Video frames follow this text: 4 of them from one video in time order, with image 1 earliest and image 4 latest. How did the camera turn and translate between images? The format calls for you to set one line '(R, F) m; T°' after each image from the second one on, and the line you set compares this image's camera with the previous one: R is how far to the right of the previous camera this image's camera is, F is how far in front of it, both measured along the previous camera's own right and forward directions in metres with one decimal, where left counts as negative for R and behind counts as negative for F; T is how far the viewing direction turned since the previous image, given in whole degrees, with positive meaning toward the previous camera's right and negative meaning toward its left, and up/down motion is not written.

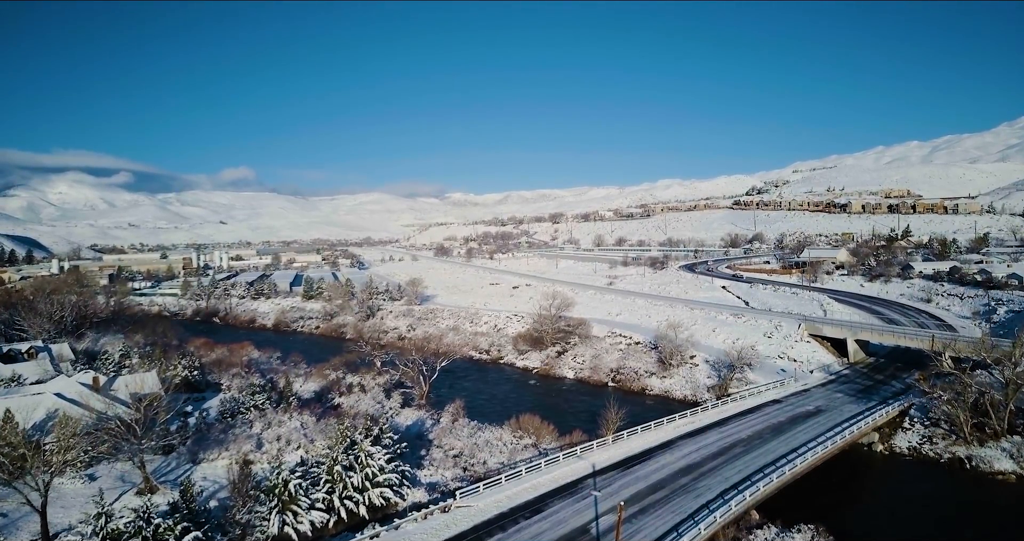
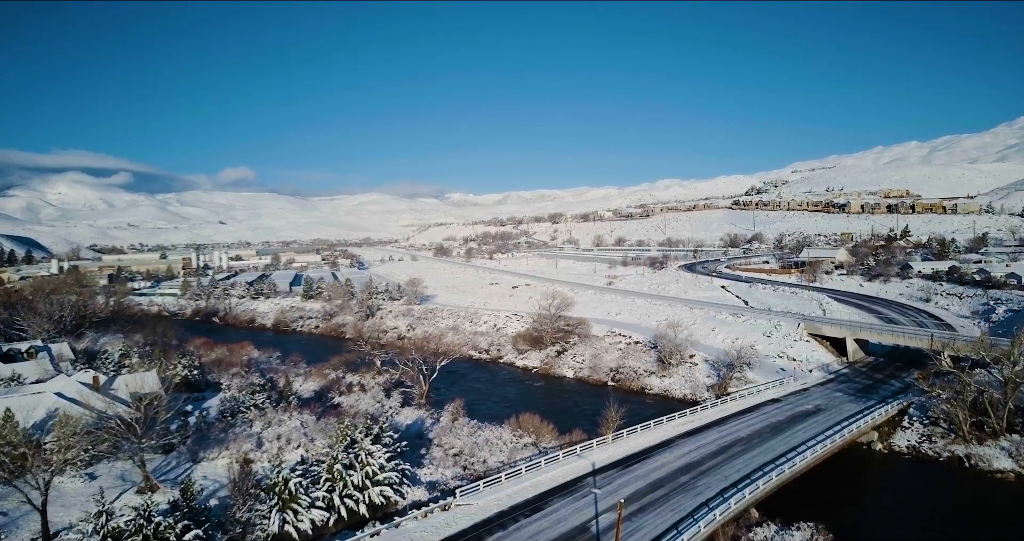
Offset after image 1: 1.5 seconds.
(0.0, 0.0) m; 0°
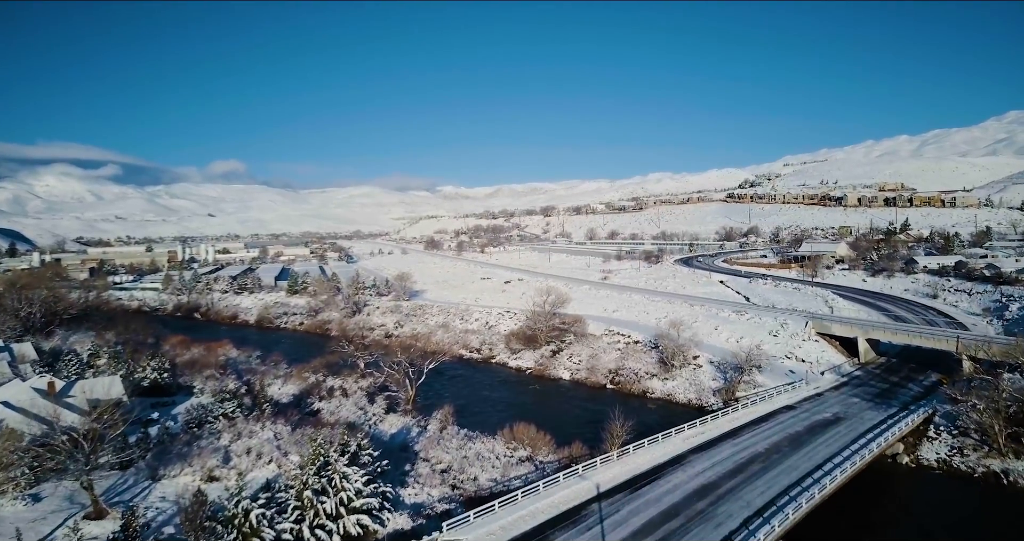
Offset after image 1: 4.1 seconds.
(-0.1, +1.7) m; +1°
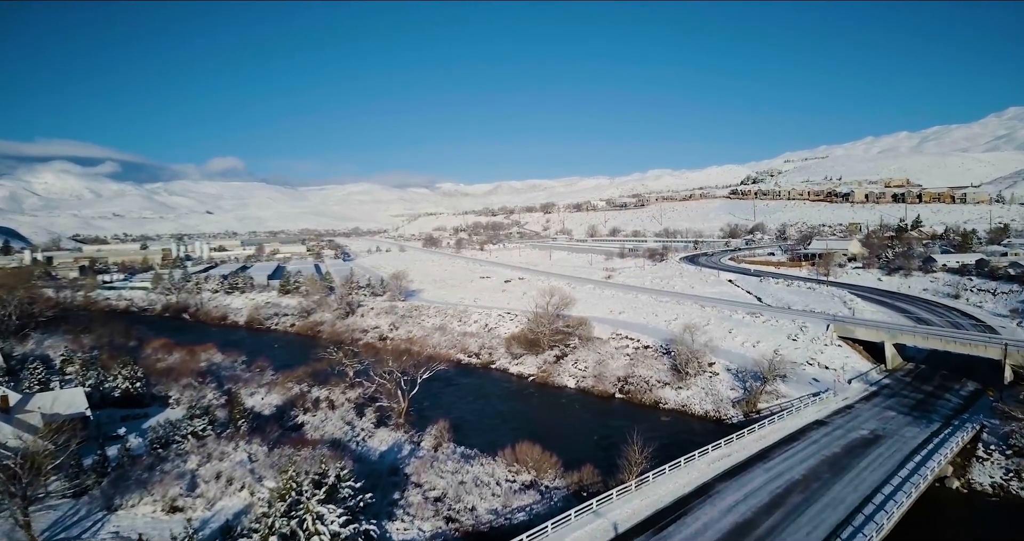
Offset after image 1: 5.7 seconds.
(-0.1, +1.9) m; 0°
